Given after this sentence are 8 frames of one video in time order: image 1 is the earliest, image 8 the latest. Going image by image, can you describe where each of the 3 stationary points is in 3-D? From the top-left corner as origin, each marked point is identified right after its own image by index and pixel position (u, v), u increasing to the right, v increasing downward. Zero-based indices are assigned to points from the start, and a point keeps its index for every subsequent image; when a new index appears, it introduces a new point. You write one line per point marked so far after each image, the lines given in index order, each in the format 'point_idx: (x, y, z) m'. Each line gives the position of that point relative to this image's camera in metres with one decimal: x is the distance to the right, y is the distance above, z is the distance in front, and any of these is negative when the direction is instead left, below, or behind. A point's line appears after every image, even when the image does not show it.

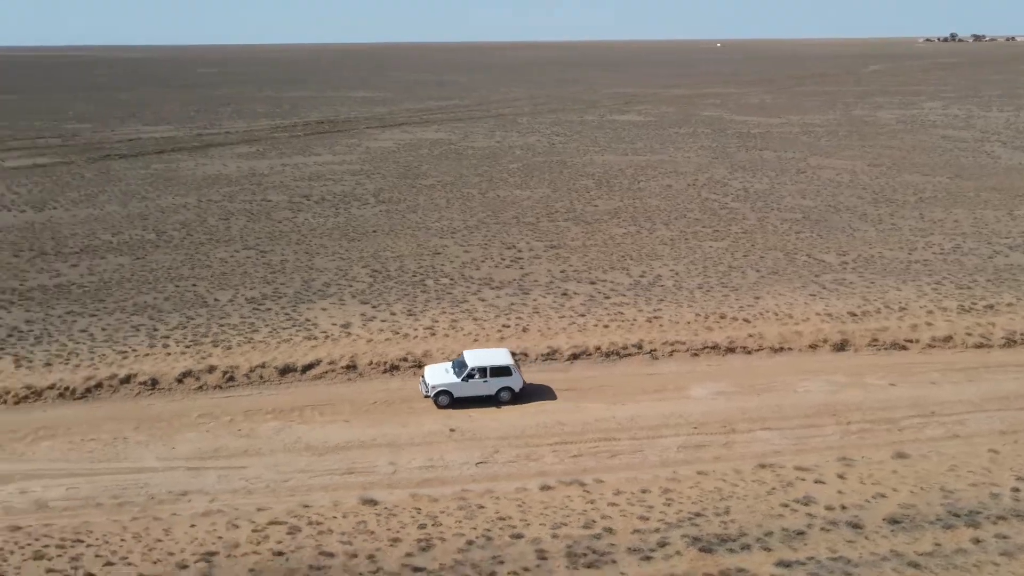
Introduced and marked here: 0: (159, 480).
0: (-5.6, -3.0, +15.5) m
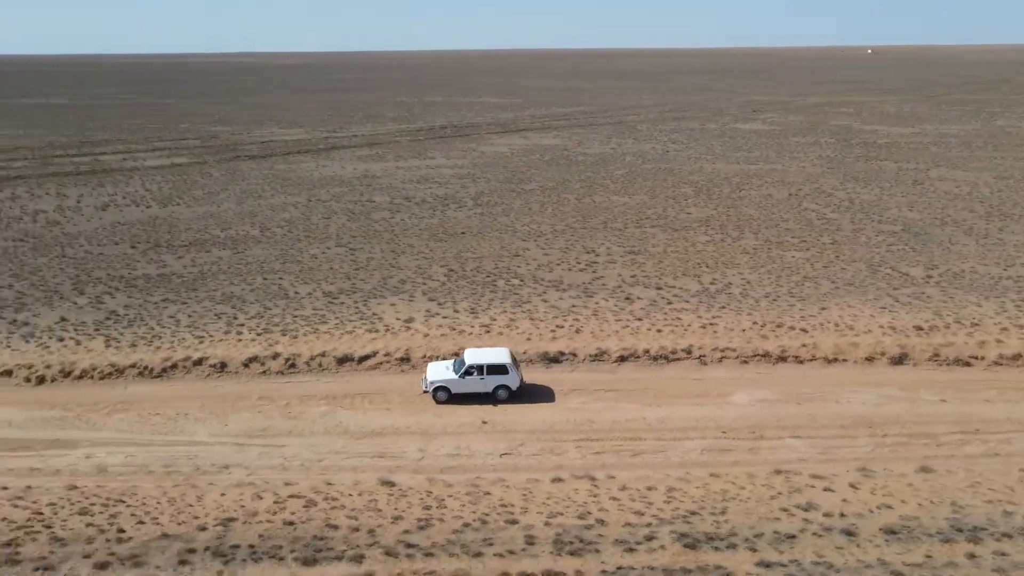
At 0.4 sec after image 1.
0: (-5.3, -2.8, +16.8) m
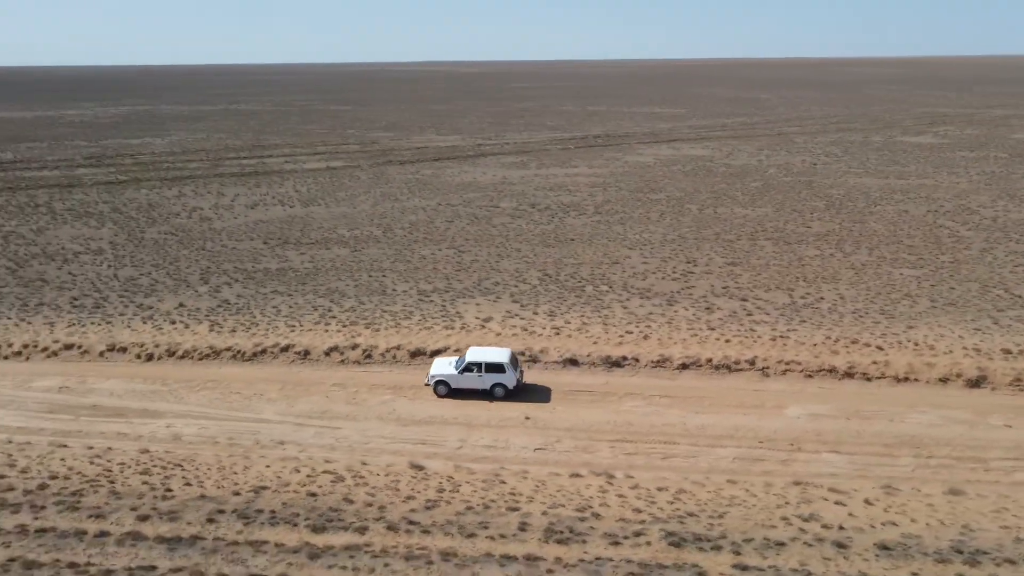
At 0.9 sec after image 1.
0: (-4.6, -2.7, +18.5) m
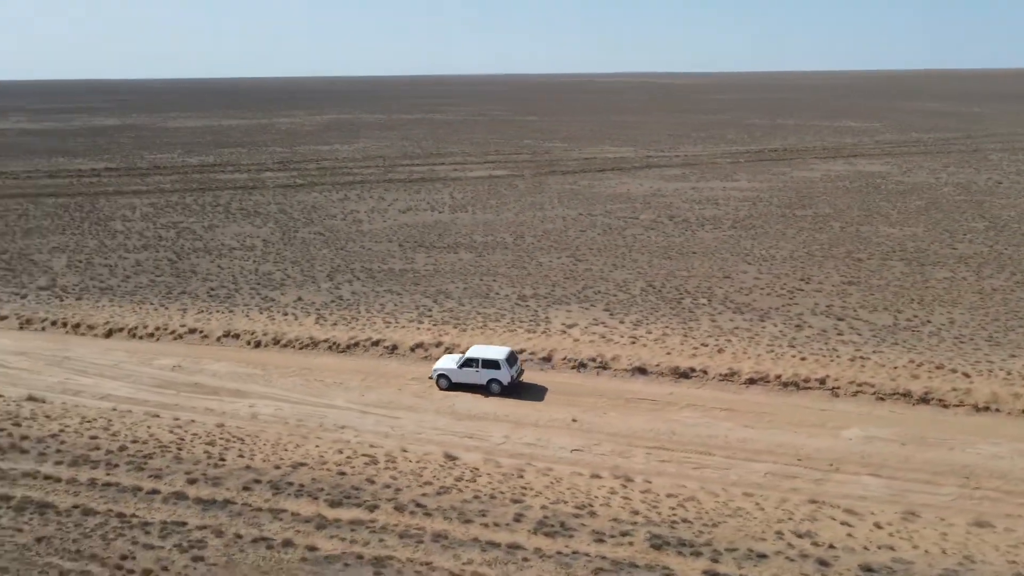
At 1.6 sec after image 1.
0: (-3.7, -2.6, +20.1) m
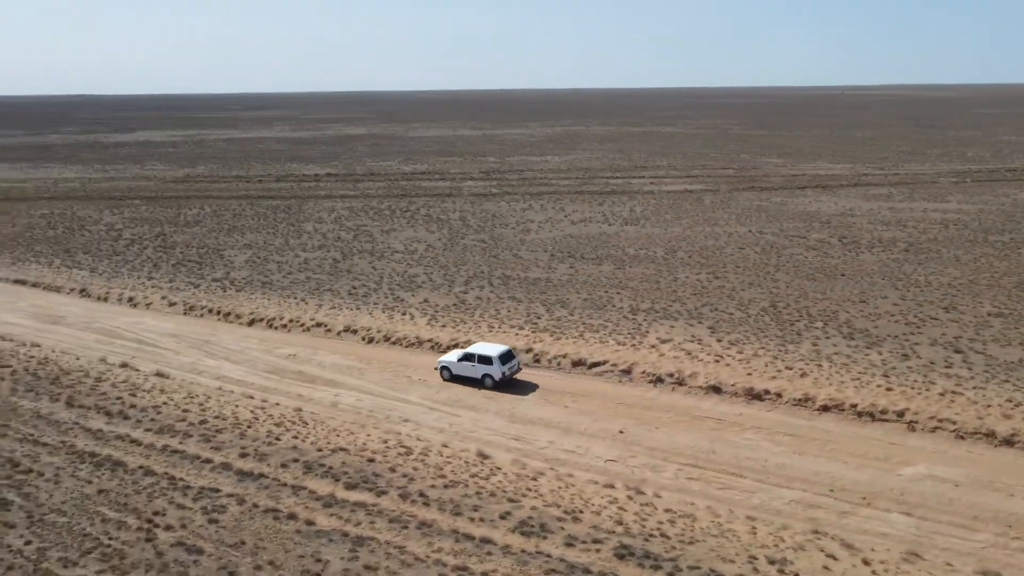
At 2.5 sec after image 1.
0: (-2.4, -2.6, +21.5) m
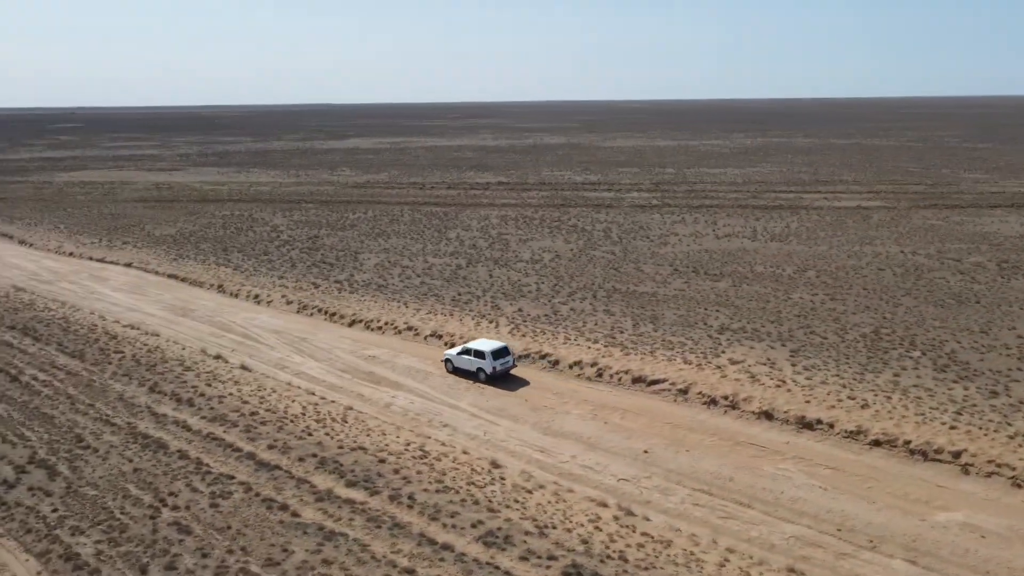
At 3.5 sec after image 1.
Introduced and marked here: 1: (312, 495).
0: (-1.5, -2.8, +22.1) m
1: (-3.4, -3.5, +16.9) m
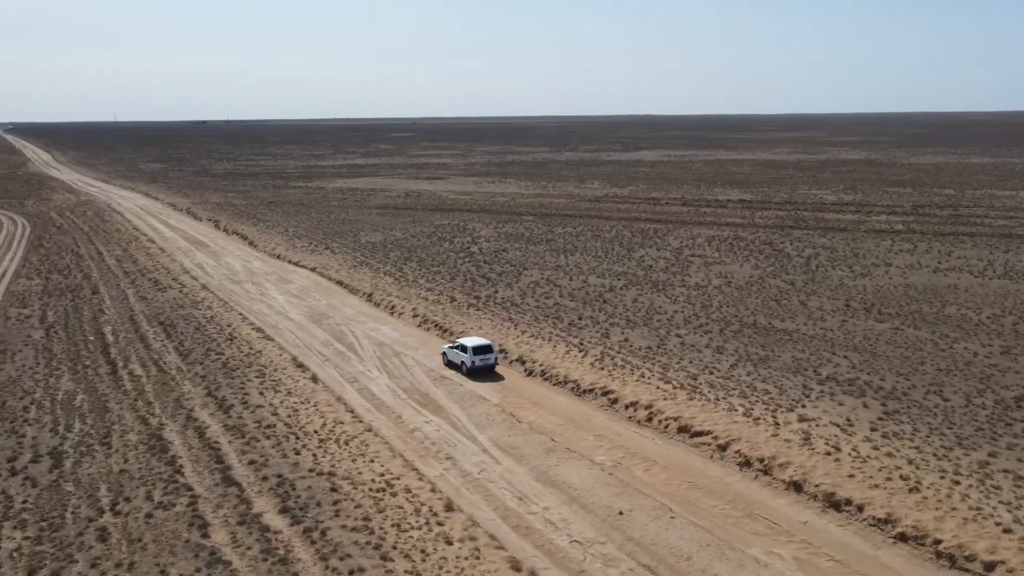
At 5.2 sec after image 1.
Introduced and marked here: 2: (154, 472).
0: (-1.2, -3.4, +21.2) m
1: (-4.6, -3.9, +16.8) m
2: (-6.8, -3.5, +19.1) m
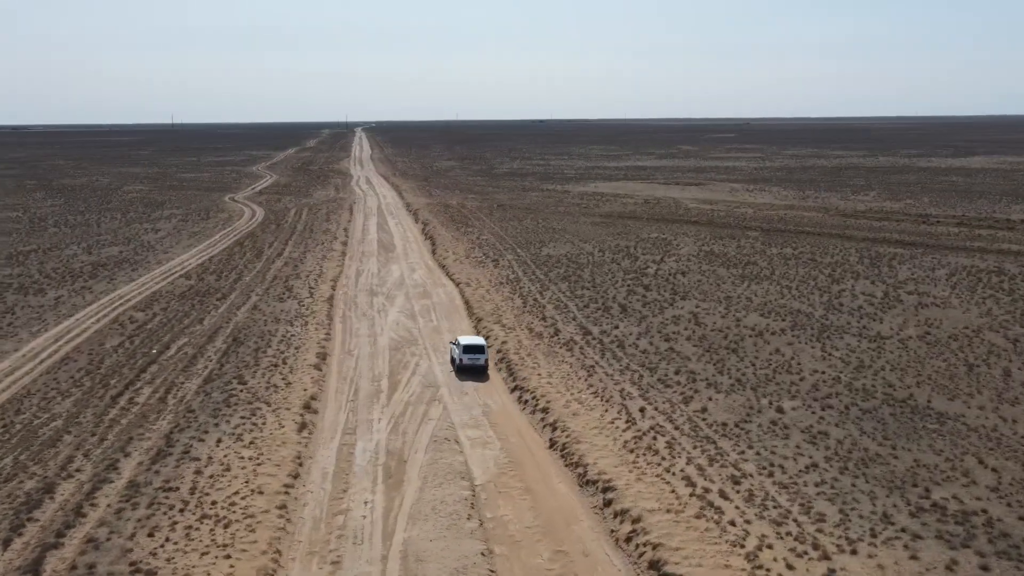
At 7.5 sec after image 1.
0: (-2.5, -4.3, +16.5) m
1: (-7.2, -4.6, +13.5) m
2: (-8.6, -4.1, +16.3) m
